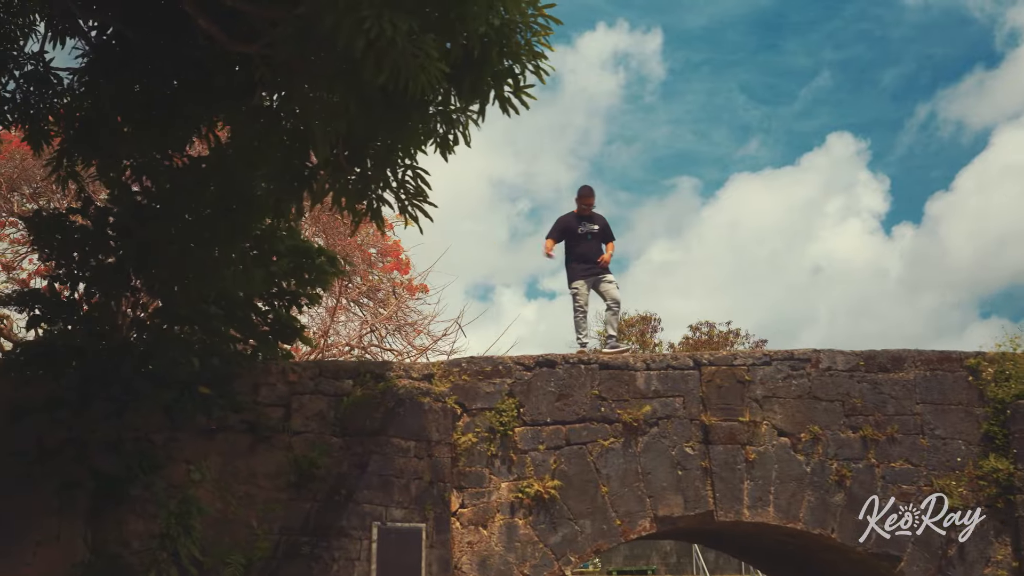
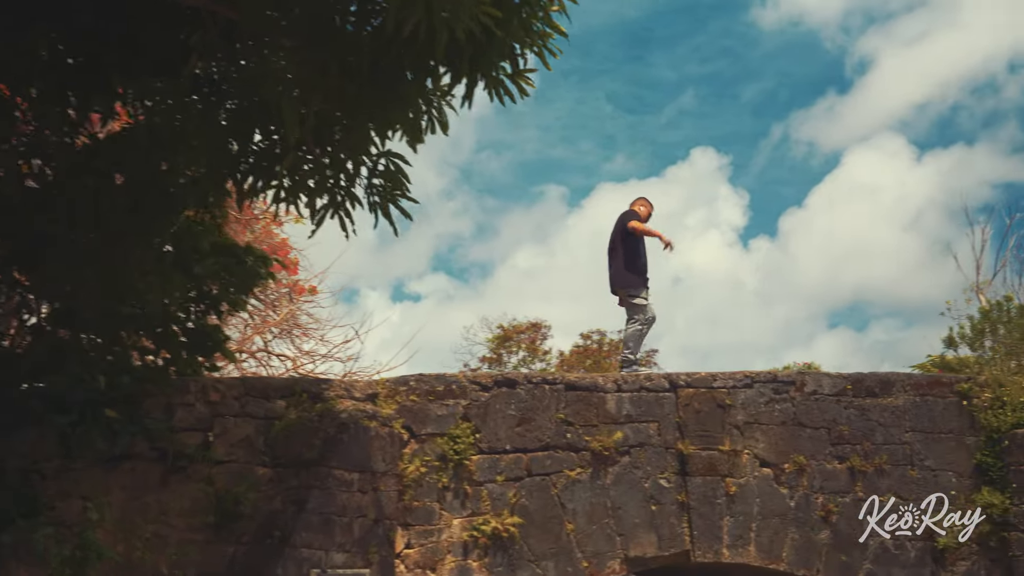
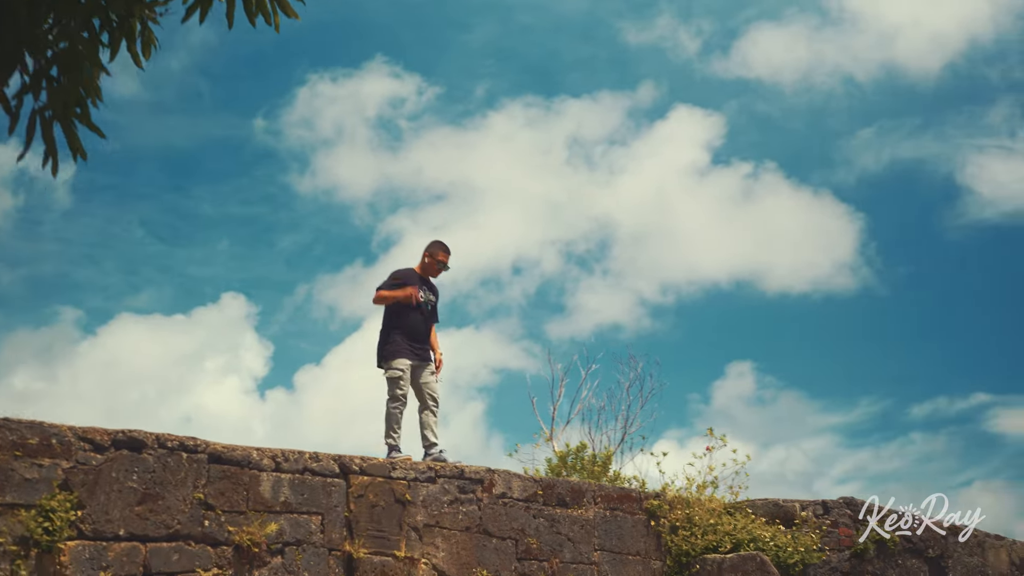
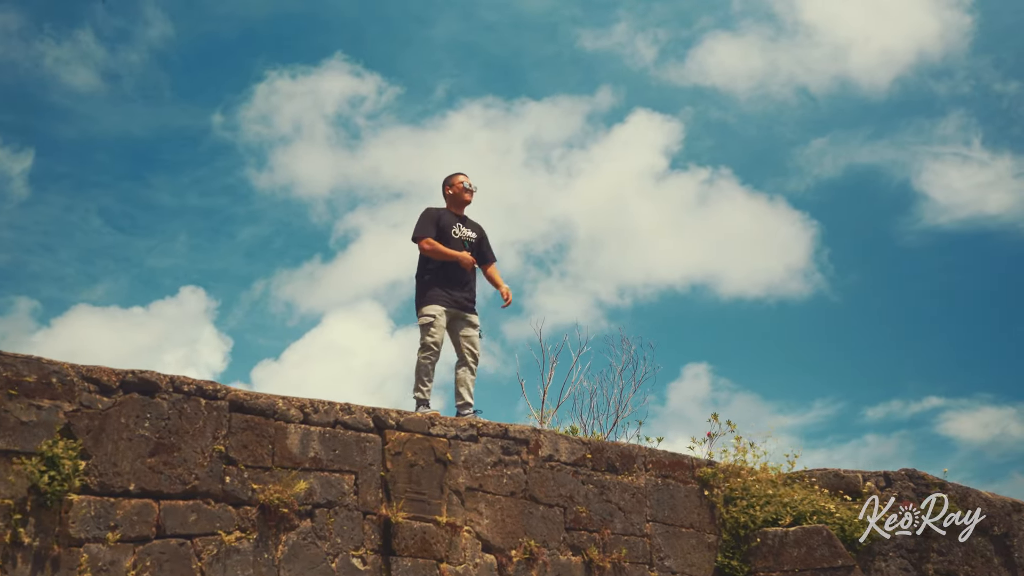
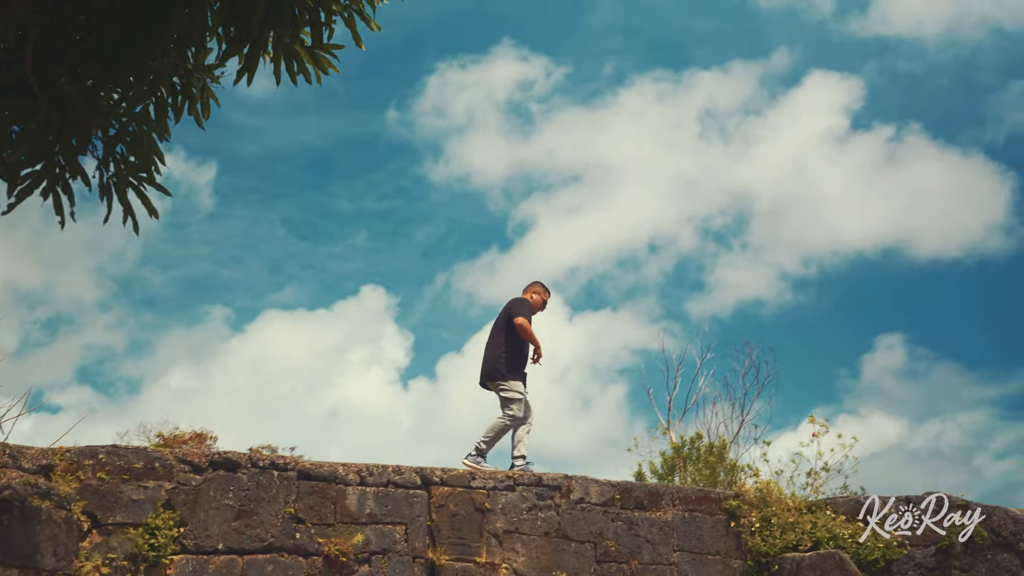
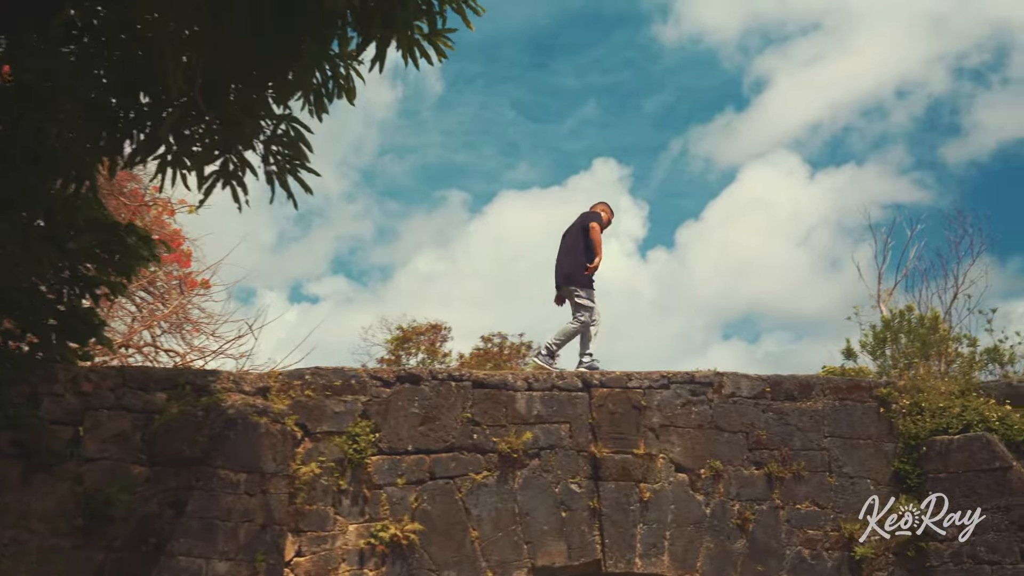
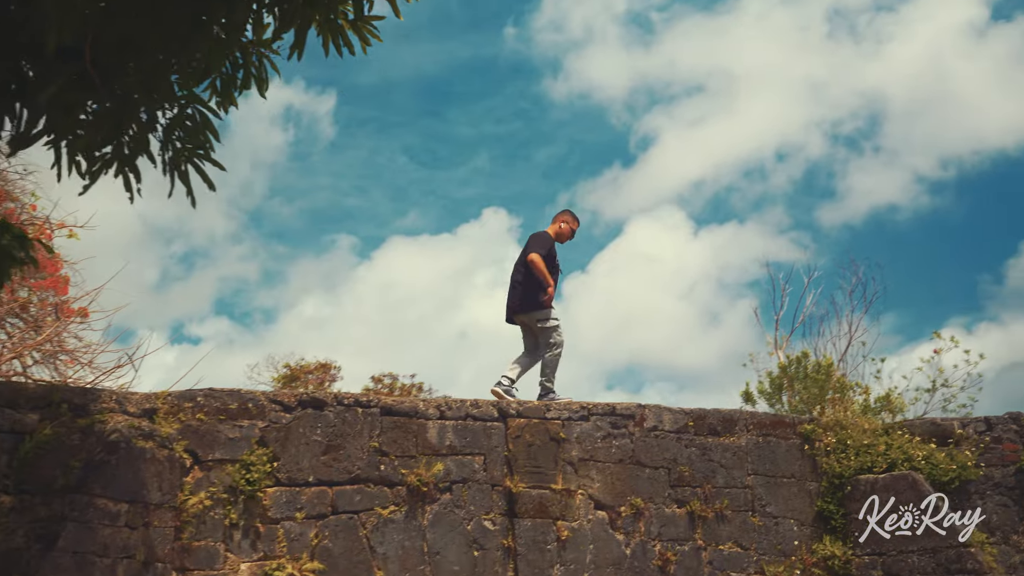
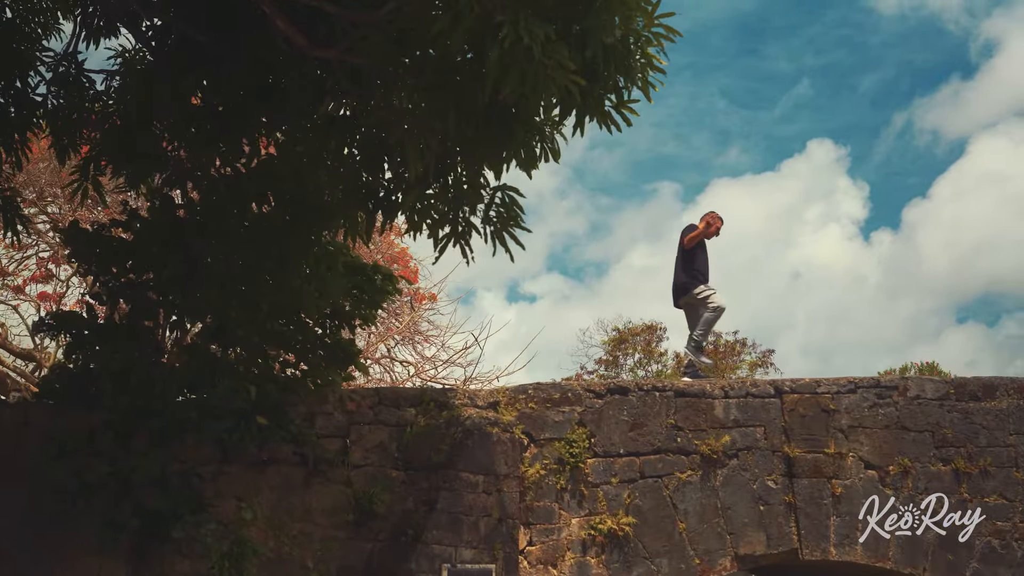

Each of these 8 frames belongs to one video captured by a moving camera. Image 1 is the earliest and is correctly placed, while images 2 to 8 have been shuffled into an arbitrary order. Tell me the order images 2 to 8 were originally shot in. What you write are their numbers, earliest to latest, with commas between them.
8, 2, 6, 7, 5, 3, 4
